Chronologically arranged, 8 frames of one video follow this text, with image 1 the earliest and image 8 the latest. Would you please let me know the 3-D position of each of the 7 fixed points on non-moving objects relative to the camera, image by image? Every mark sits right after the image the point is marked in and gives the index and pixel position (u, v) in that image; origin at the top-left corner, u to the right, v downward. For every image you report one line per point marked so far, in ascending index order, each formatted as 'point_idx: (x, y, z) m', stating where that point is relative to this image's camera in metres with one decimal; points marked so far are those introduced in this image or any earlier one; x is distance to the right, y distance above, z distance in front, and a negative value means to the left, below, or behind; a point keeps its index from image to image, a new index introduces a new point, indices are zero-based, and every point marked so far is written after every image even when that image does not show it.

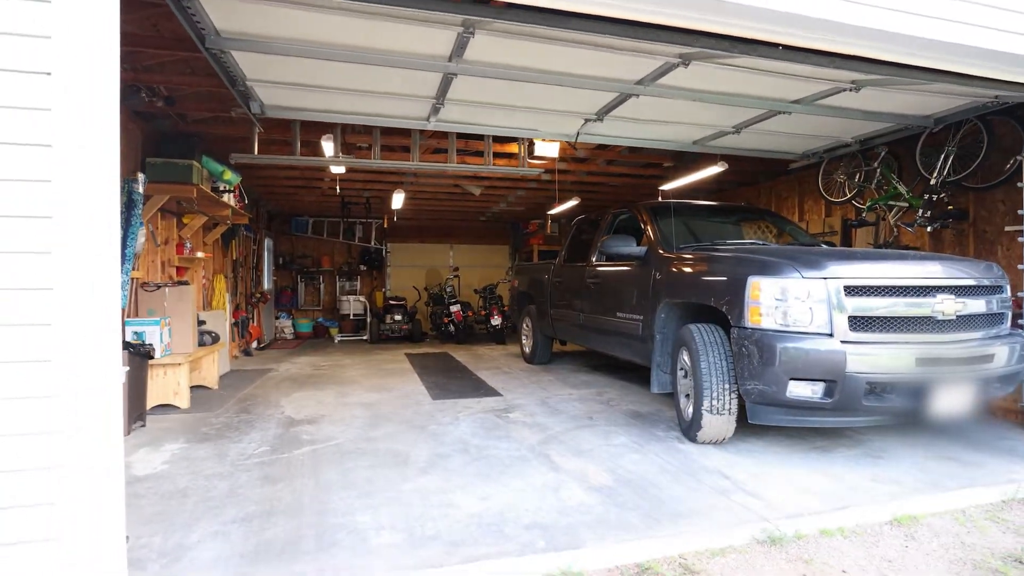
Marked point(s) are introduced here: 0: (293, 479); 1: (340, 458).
0: (-1.2, -1.1, +3.1) m
1: (-1.1, -1.1, +3.5) m
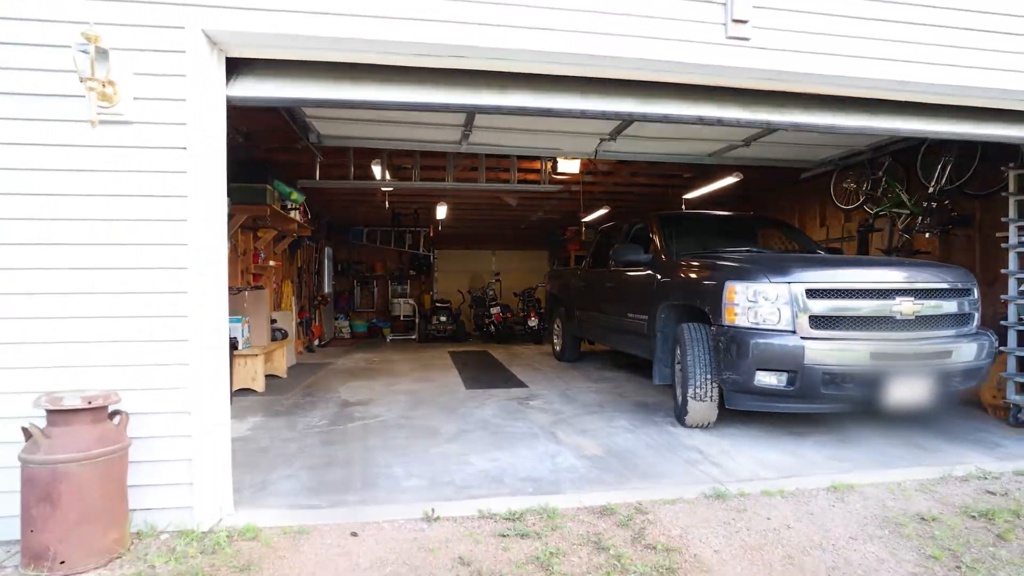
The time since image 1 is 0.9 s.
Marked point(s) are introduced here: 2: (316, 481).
0: (-1.2, -1.1, +3.9) m
1: (-1.0, -1.1, +4.3) m
2: (-1.1, -1.1, +3.2) m
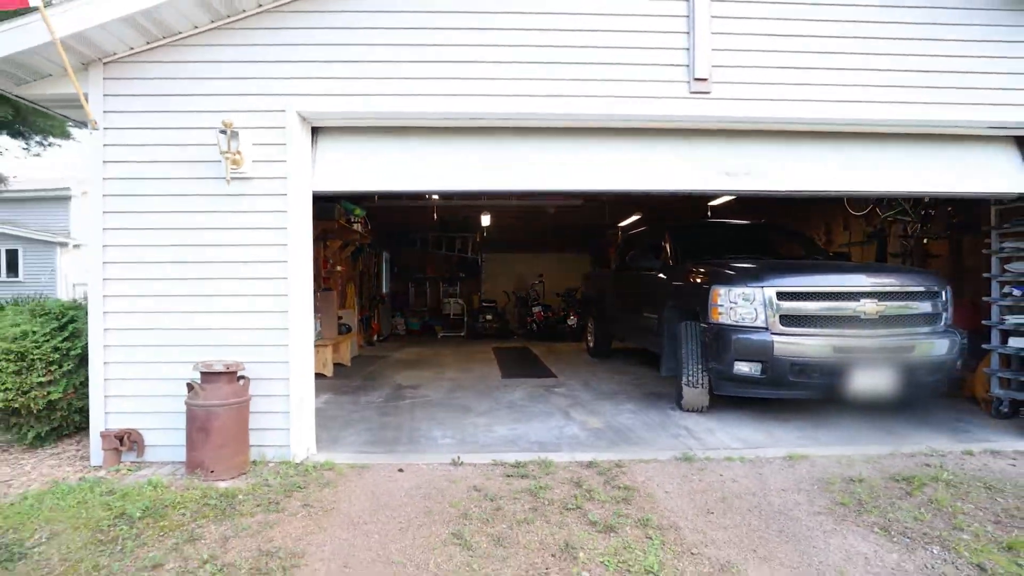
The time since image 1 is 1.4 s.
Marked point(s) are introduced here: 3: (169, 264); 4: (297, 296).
0: (-1.0, -1.1, +4.9) m
1: (-0.8, -1.1, +5.3) m
2: (-1.0, -1.1, +4.2) m
3: (-2.3, +0.2, +3.7) m
4: (-1.5, -0.1, +3.7) m
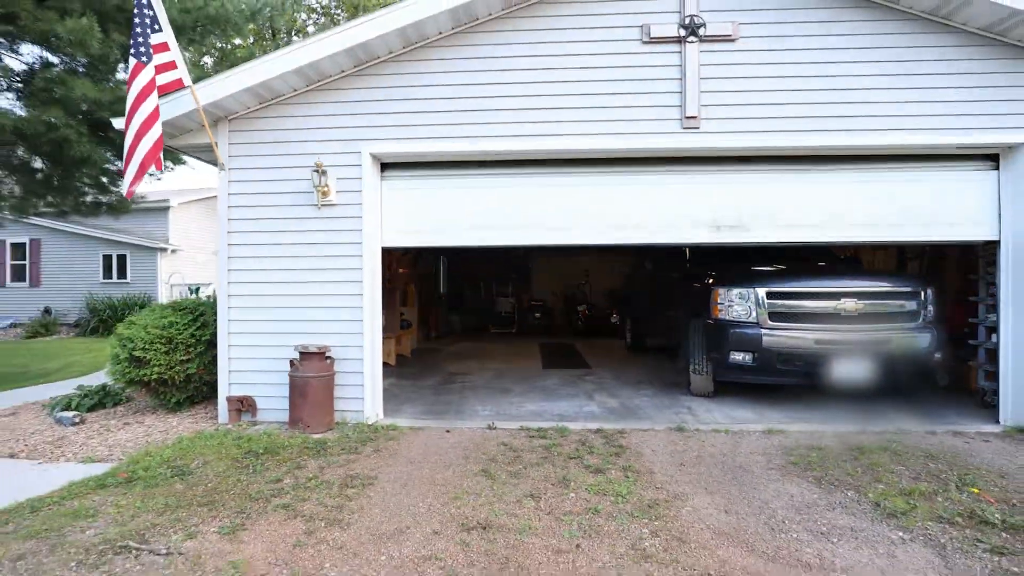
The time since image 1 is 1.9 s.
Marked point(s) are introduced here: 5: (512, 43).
0: (-0.7, -1.1, +6.0) m
1: (-0.4, -1.1, +6.3) m
2: (-0.8, -1.2, +5.2) m
3: (-2.1, +0.2, +4.9) m
4: (-1.3, -0.1, +4.8) m
5: (0.0, +2.1, +4.8) m
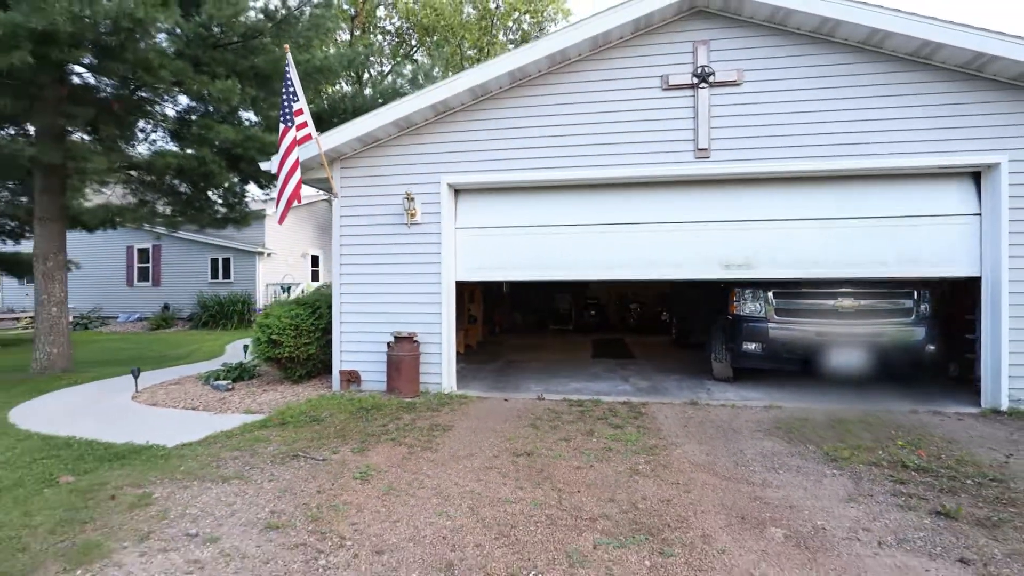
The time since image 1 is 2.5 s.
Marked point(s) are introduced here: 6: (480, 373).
0: (0.0, -1.1, +7.3) m
1: (+0.2, -1.1, +7.6) m
2: (-0.2, -1.2, +6.6) m
3: (-1.6, +0.2, +6.4) m
4: (-0.7, -0.1, +6.2) m
5: (+0.5, +2.1, +6.0) m
6: (-0.5, -1.1, +7.4) m
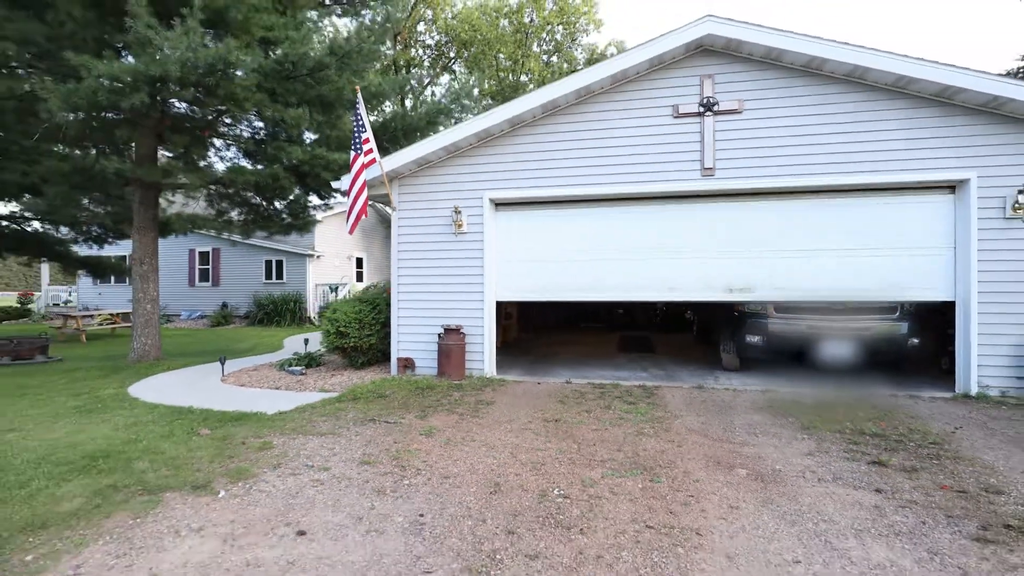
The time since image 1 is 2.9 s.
0: (+0.4, -1.1, +8.3) m
1: (+0.7, -1.1, +8.6) m
2: (+0.2, -1.1, +7.6) m
3: (-1.1, +0.2, +7.5) m
4: (-0.3, -0.1, +7.3) m
5: (+0.9, +2.1, +7.0) m
6: (0.0, -1.1, +8.5) m
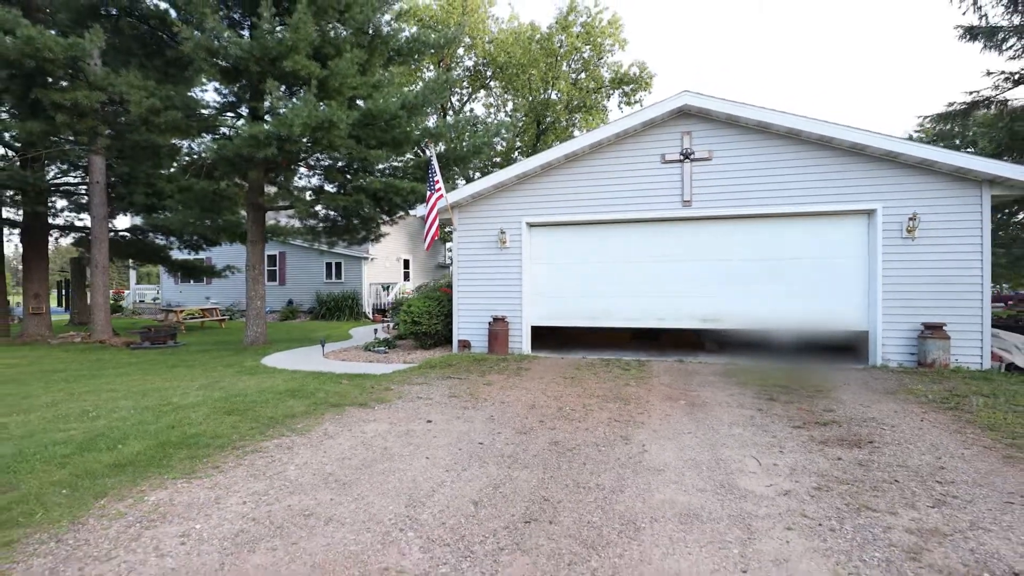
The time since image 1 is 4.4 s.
0: (+1.0, -1.1, +10.9) m
1: (+1.4, -1.1, +11.1) m
2: (+0.8, -1.2, +10.1) m
3: (-0.6, +0.2, +10.1) m
4: (+0.2, -0.1, +9.9) m
5: (+1.4, +2.1, +9.5) m
6: (+0.6, -1.1, +11.0) m
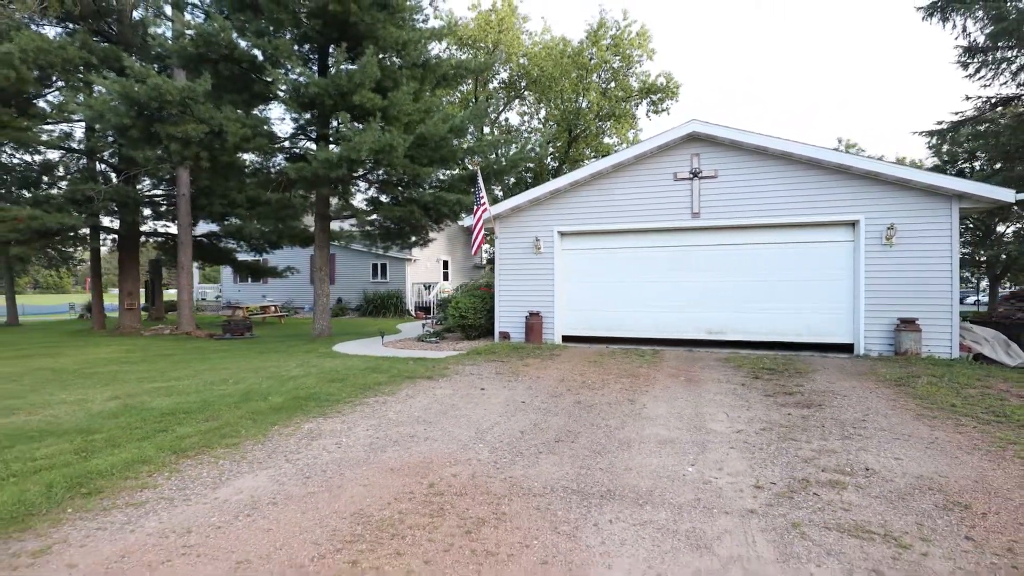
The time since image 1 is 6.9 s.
0: (+1.8, -1.1, +12.5) m
1: (+2.1, -1.1, +12.7) m
2: (+1.5, -1.1, +11.8) m
3: (+0.1, +0.2, +11.8) m
4: (+0.9, -0.1, +11.5) m
5: (+2.1, +2.1, +11.1) m
6: (+1.4, -1.1, +12.7) m
